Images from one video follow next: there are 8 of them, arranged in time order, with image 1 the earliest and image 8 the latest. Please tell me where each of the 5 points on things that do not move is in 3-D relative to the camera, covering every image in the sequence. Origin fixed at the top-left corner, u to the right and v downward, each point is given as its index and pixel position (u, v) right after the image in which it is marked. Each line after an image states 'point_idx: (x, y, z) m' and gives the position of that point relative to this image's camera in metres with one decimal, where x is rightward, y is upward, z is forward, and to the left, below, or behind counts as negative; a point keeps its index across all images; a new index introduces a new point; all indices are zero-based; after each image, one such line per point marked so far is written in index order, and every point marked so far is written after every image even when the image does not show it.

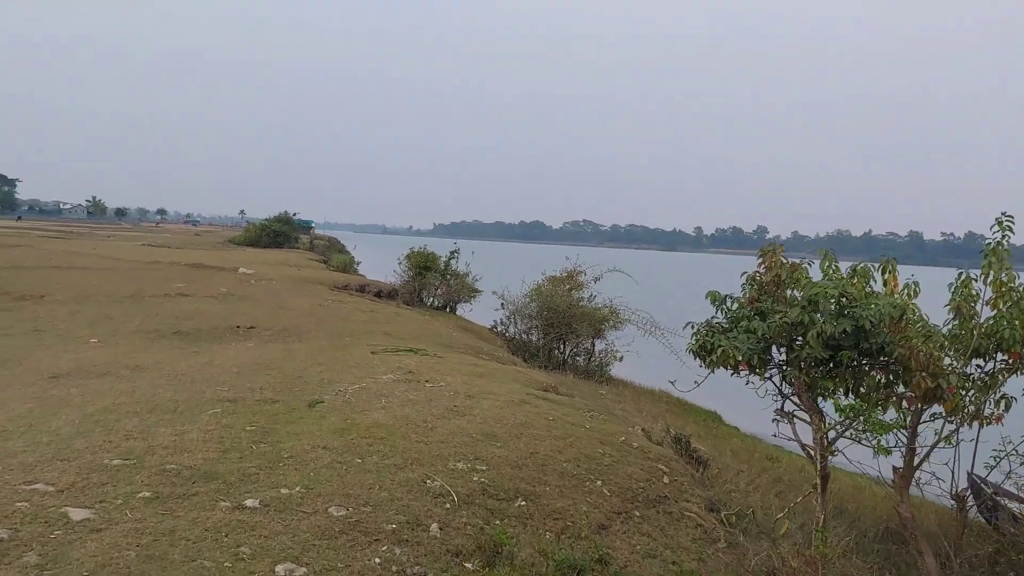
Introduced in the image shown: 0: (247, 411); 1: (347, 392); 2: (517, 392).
0: (-2.0, -0.9, +6.2) m
1: (-1.4, -0.9, +7.2) m
2: (+0.1, -1.0, +8.0) m
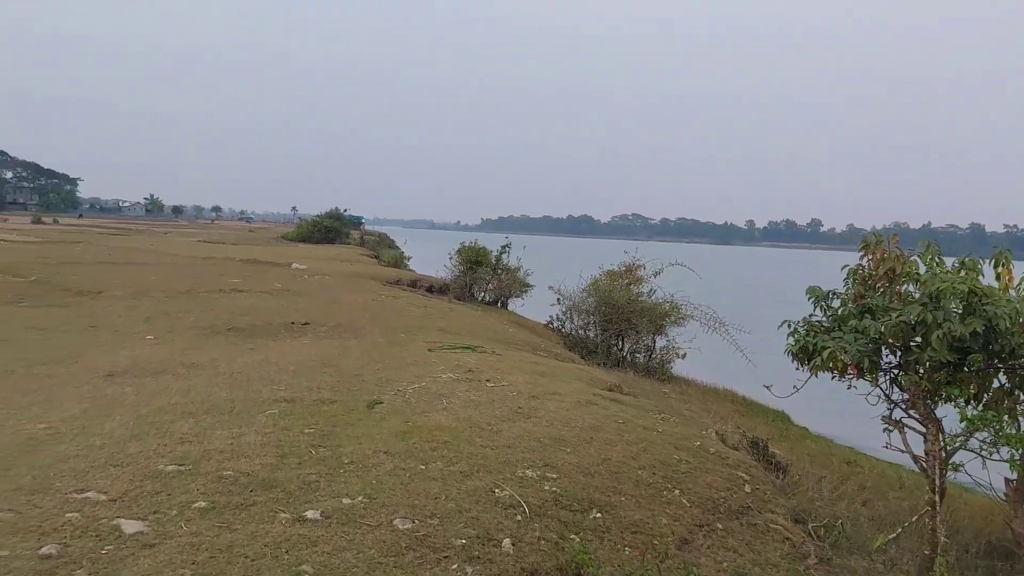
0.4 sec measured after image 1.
0: (-1.5, -0.9, +6.0) m
1: (-0.9, -0.9, +6.9) m
2: (+0.7, -1.0, +7.6) m
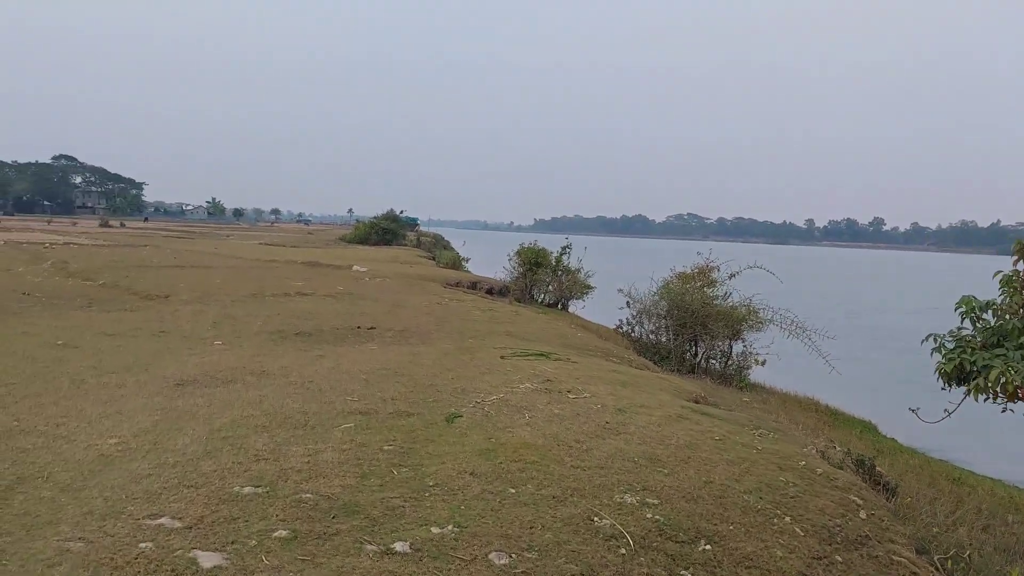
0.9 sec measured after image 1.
0: (-0.9, -1.0, +5.6) m
1: (-0.2, -0.9, +6.5) m
2: (+1.4, -1.0, +7.1) m
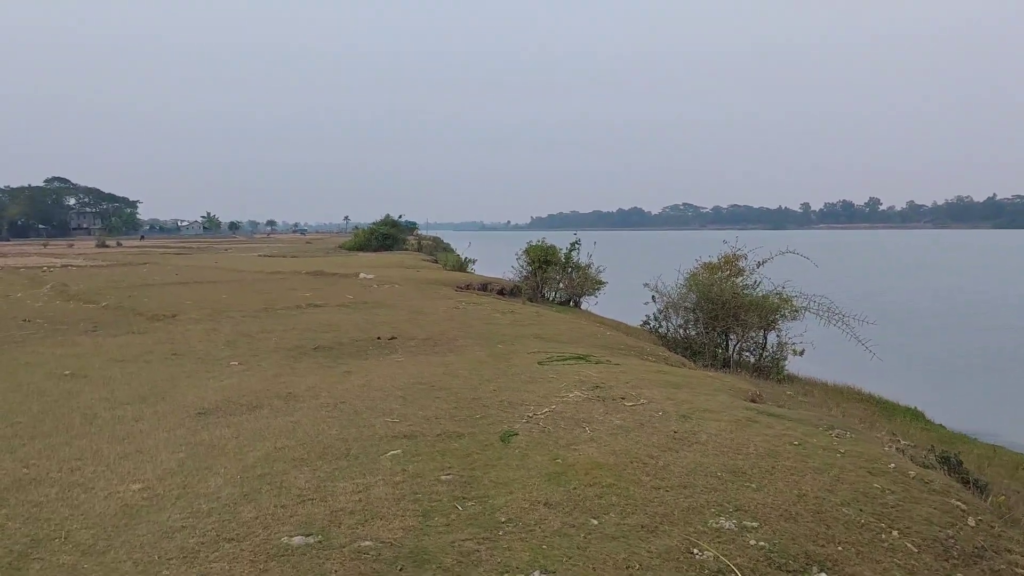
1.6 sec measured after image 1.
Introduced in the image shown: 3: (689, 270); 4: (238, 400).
0: (-0.5, -1.0, +5.1) m
1: (+0.2, -0.9, +5.9) m
2: (+1.8, -1.0, +6.6) m
3: (+3.2, +0.3, +14.3) m
4: (-2.3, -0.9, +6.8) m
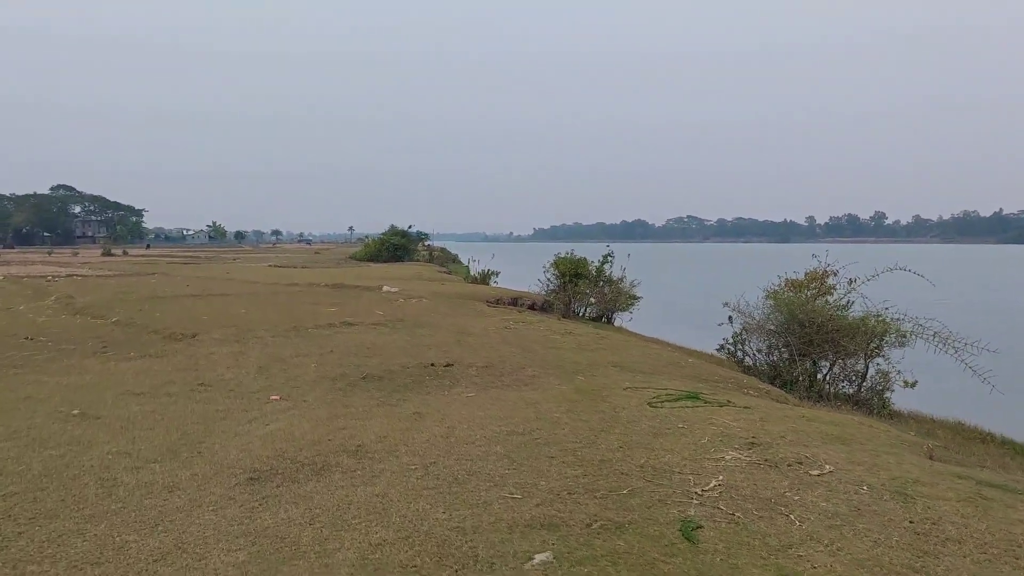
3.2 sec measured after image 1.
0: (+0.4, -1.2, +3.6) m
1: (+1.1, -1.1, +4.4) m
2: (+2.6, -1.1, +5.1) m
3: (+4.1, 0.0, +12.8) m
4: (-1.4, -1.1, +5.3) m
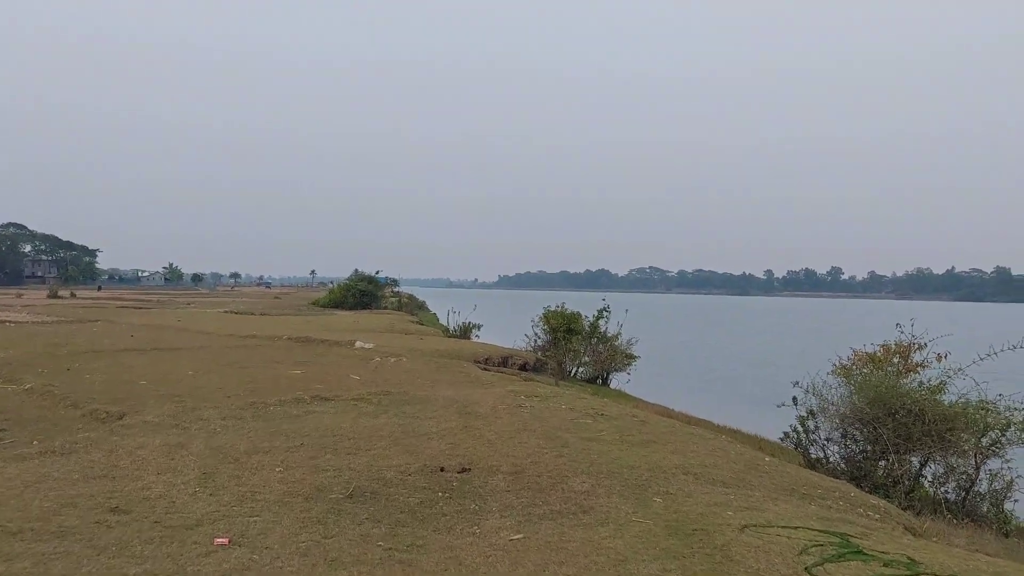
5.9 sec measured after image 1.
0: (+1.0, -1.5, +1.1) m
1: (+1.6, -1.5, +2.0) m
2: (+3.2, -1.6, +2.7) m
3: (+4.2, -1.0, +10.5) m
4: (-0.9, -1.5, +2.8) m
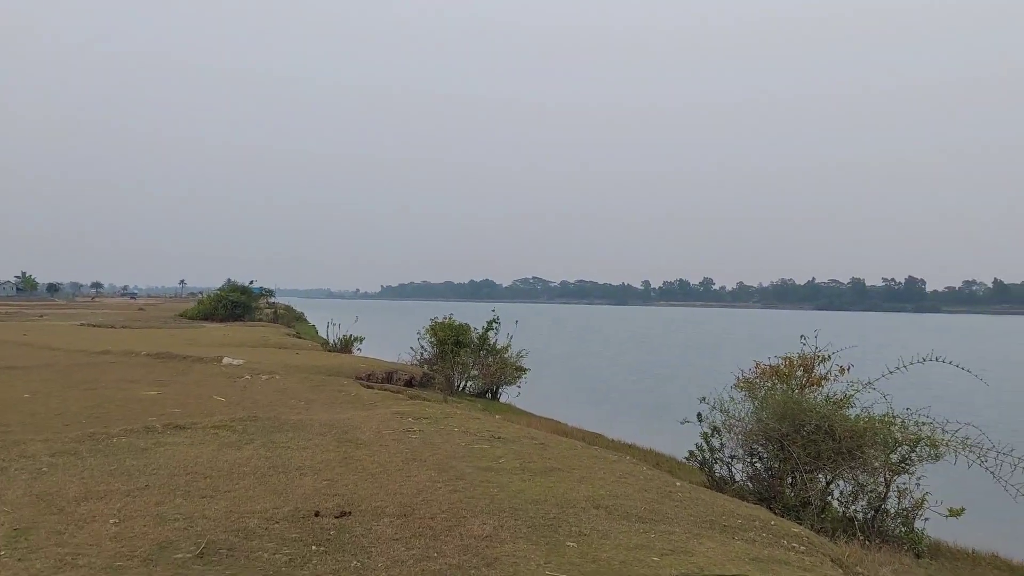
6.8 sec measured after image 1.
0: (+1.0, -1.5, +0.3) m
1: (+1.5, -1.6, +1.3) m
2: (+2.9, -1.7, +2.2) m
3: (+2.9, -1.1, +10.1) m
4: (-1.1, -1.5, +1.7) m
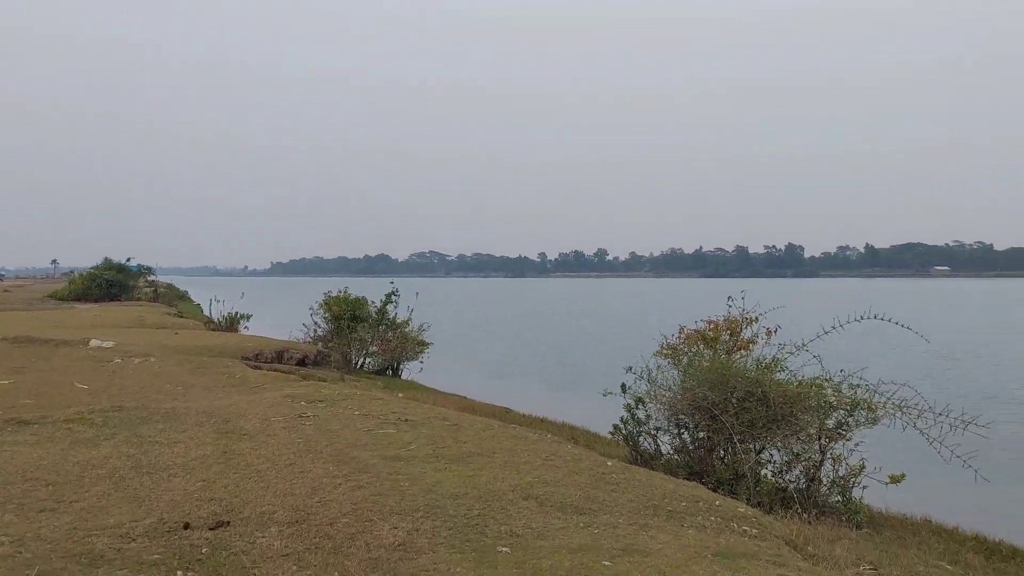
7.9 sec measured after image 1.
0: (+1.2, -1.4, -0.5) m
1: (+1.6, -1.4, +0.5) m
2: (+2.9, -1.5, +1.6) m
3: (+1.8, -0.6, +9.4) m
4: (-1.0, -1.4, +0.6) m
